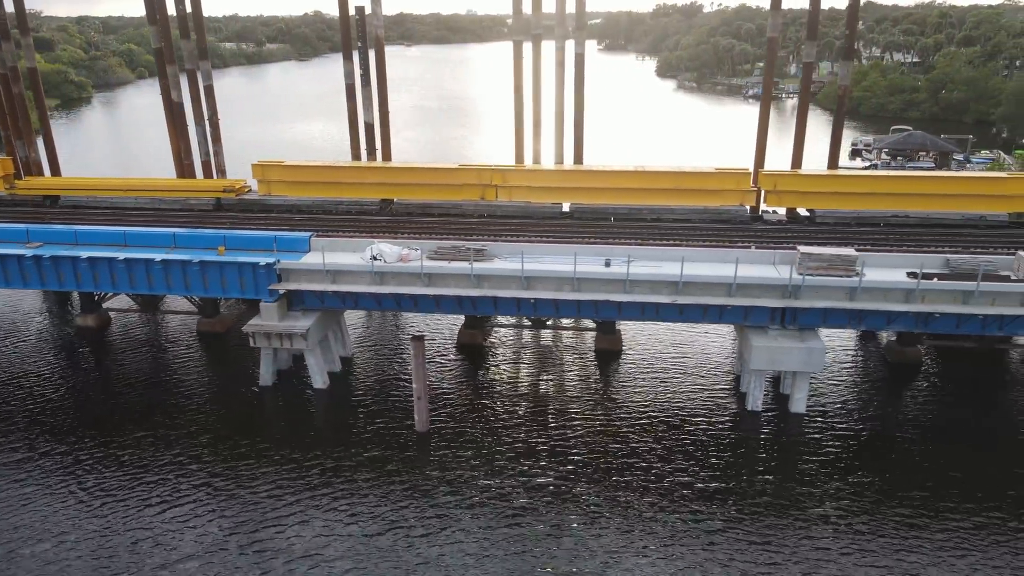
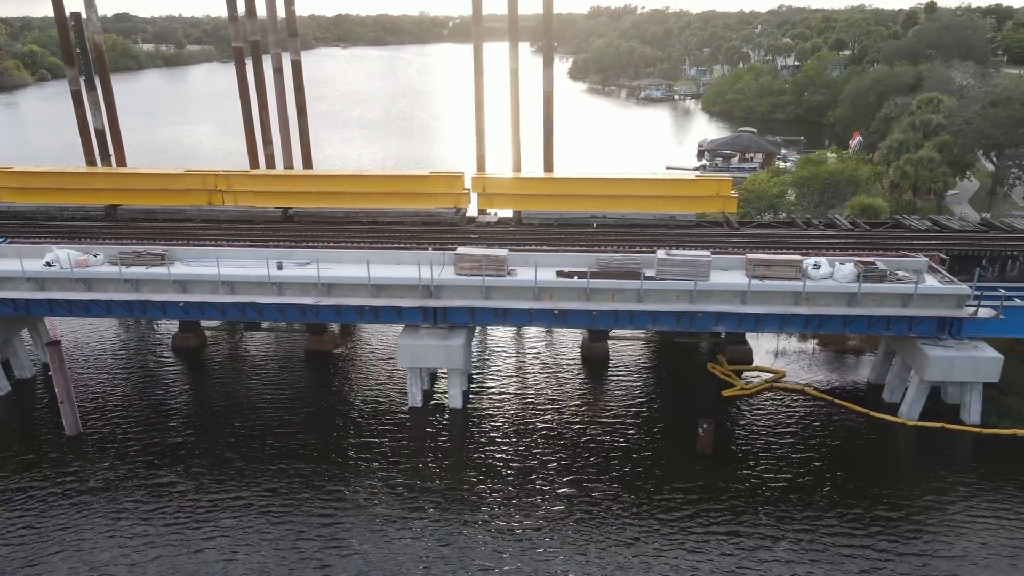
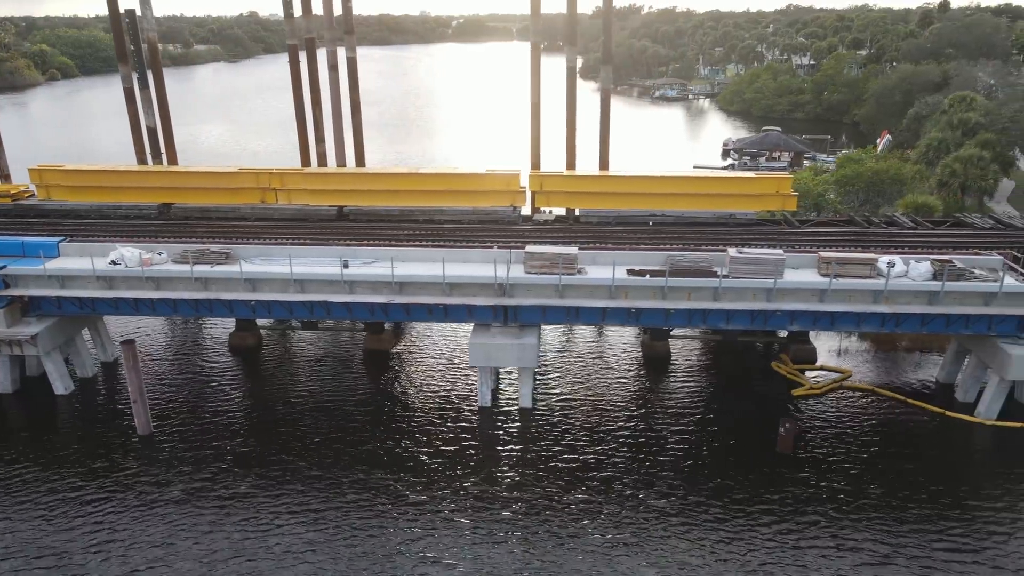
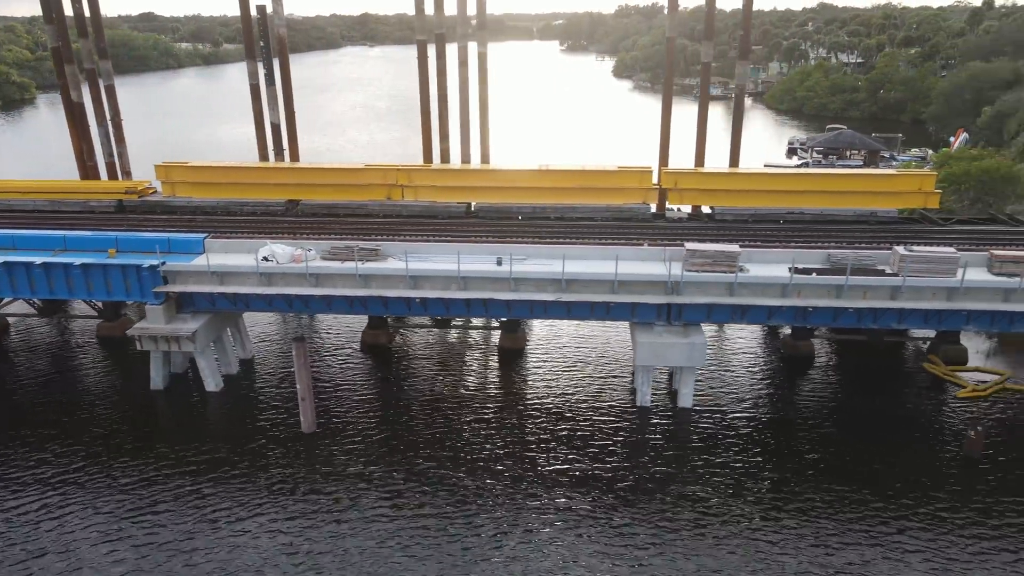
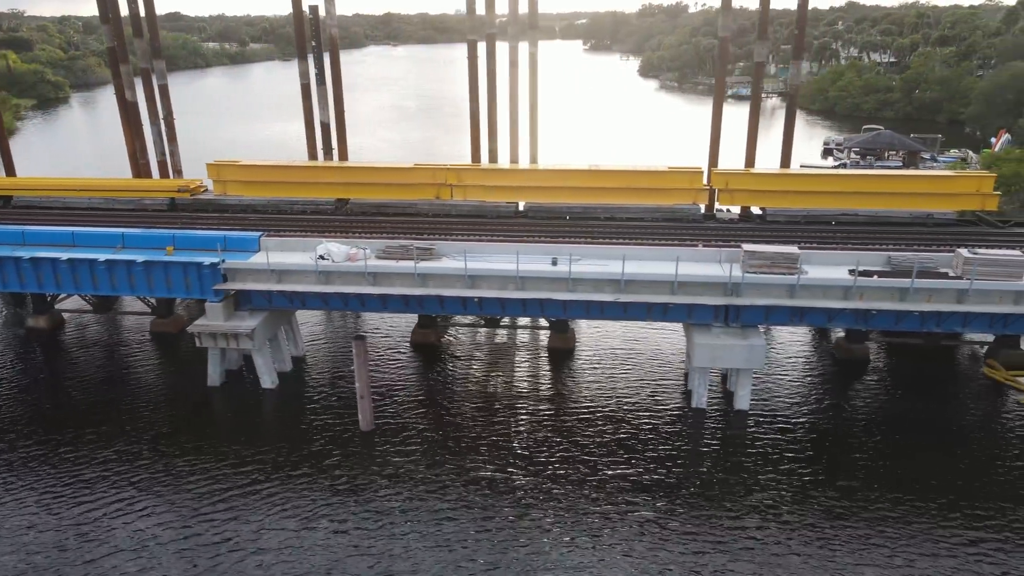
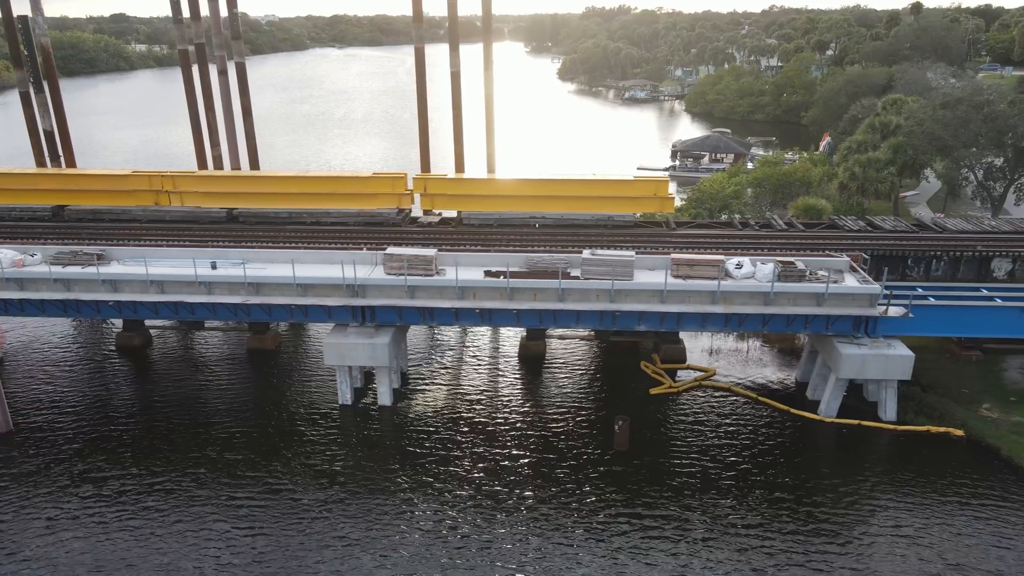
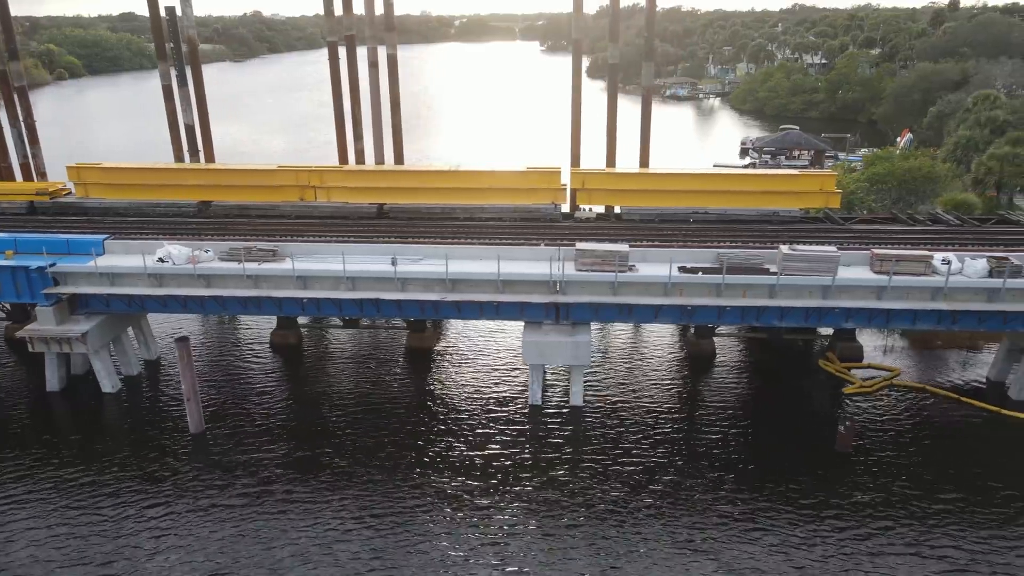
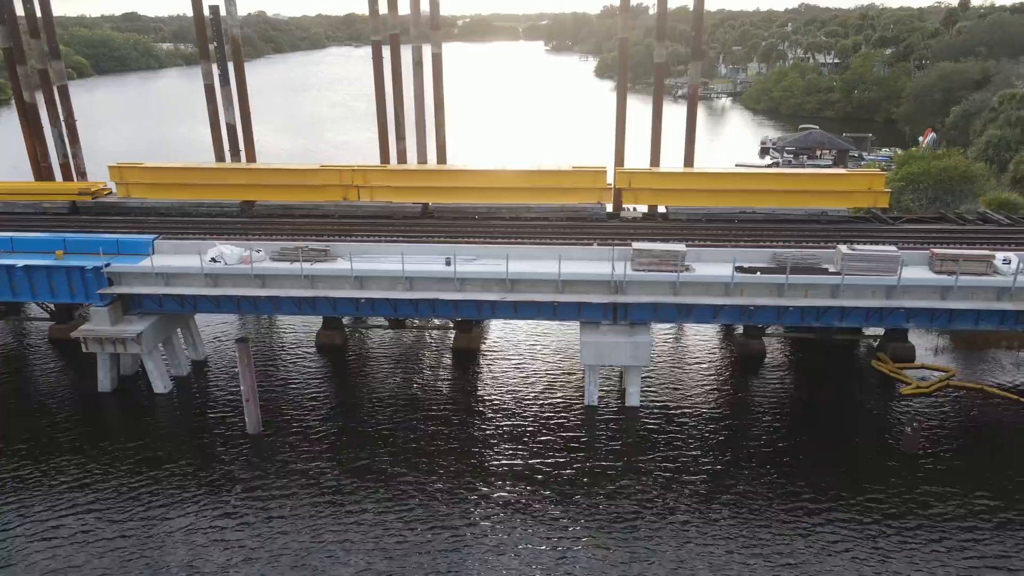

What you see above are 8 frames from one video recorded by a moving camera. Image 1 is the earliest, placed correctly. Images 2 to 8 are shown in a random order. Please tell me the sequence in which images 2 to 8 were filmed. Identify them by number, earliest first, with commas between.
5, 4, 8, 7, 3, 2, 6
